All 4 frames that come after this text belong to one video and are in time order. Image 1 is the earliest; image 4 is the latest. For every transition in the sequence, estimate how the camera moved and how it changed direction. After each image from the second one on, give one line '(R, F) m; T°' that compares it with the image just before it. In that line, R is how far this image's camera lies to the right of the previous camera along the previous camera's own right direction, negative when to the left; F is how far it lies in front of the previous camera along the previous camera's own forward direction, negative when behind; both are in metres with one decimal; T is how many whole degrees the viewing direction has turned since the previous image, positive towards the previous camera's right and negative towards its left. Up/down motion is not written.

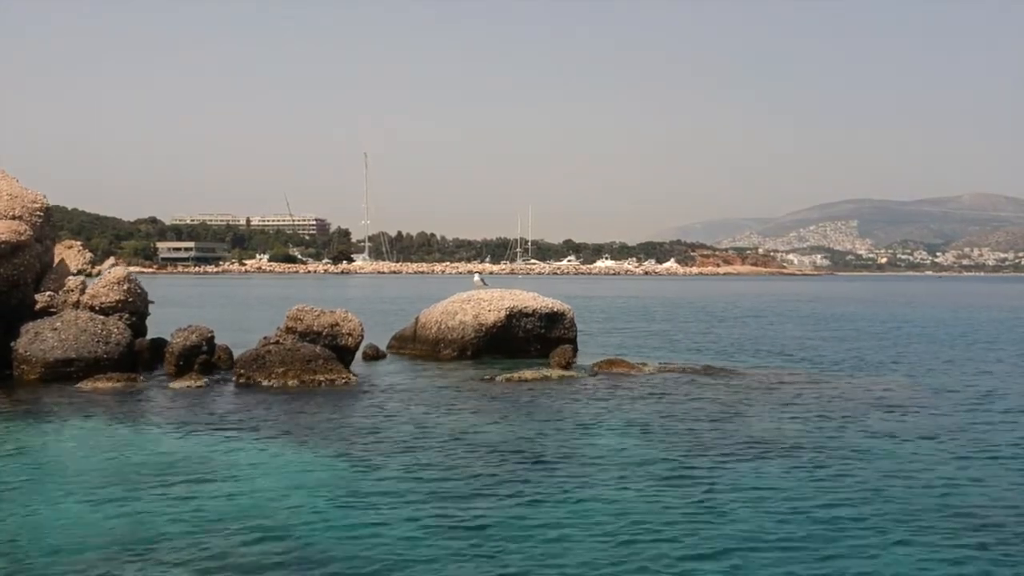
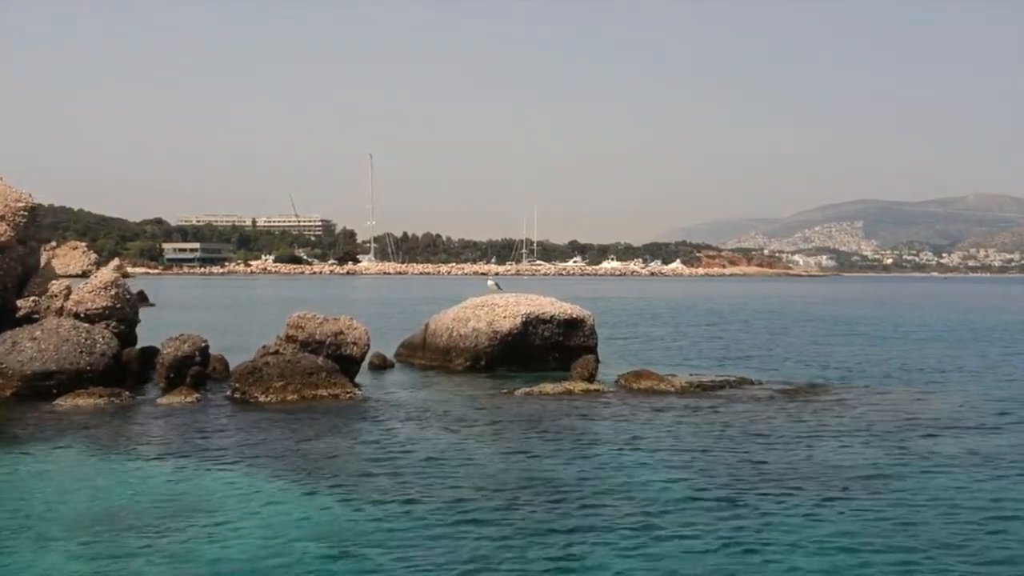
(-0.3, +1.8) m; 0°
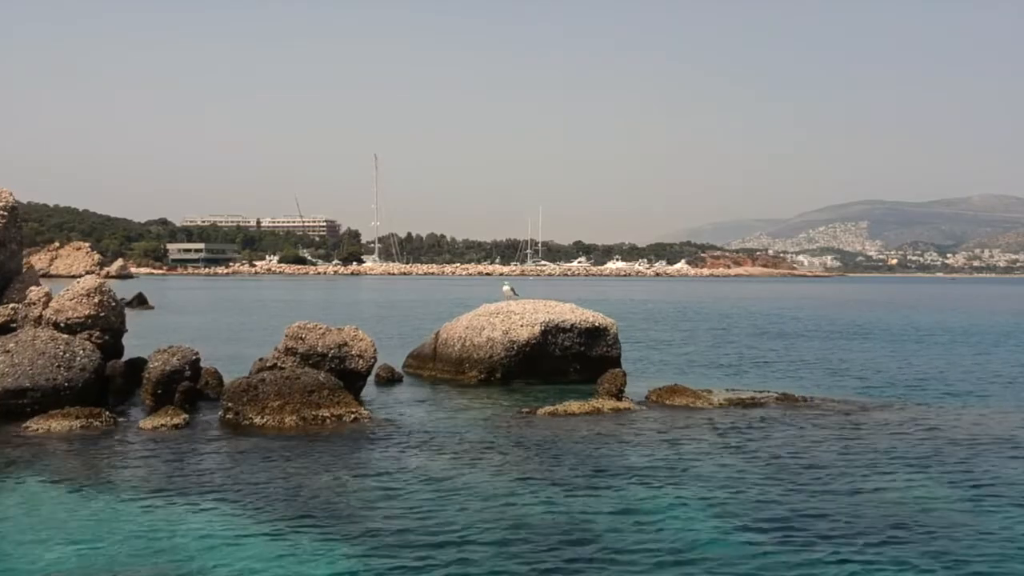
(-0.3, +2.0) m; 0°
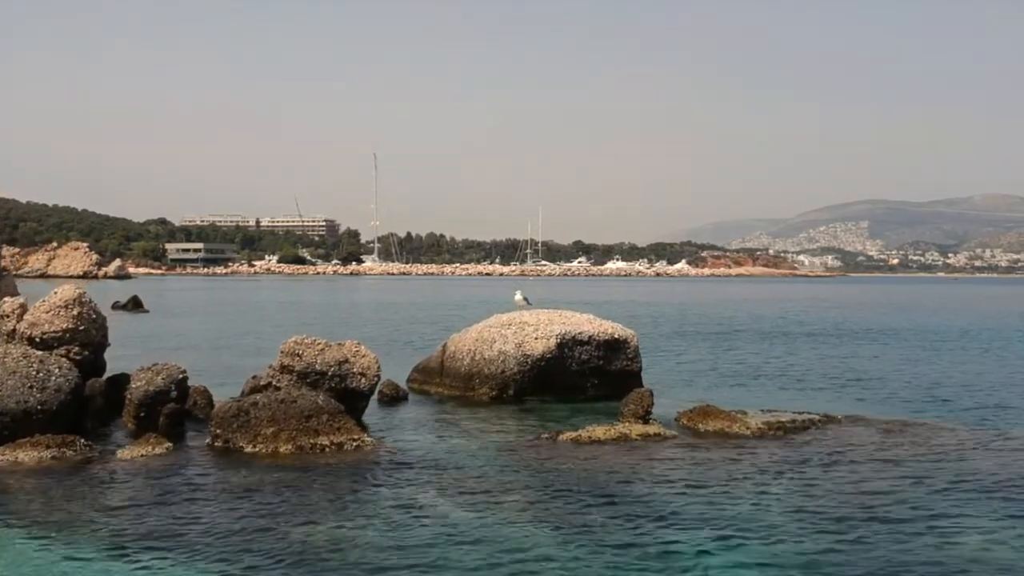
(-0.3, +1.7) m; 0°
